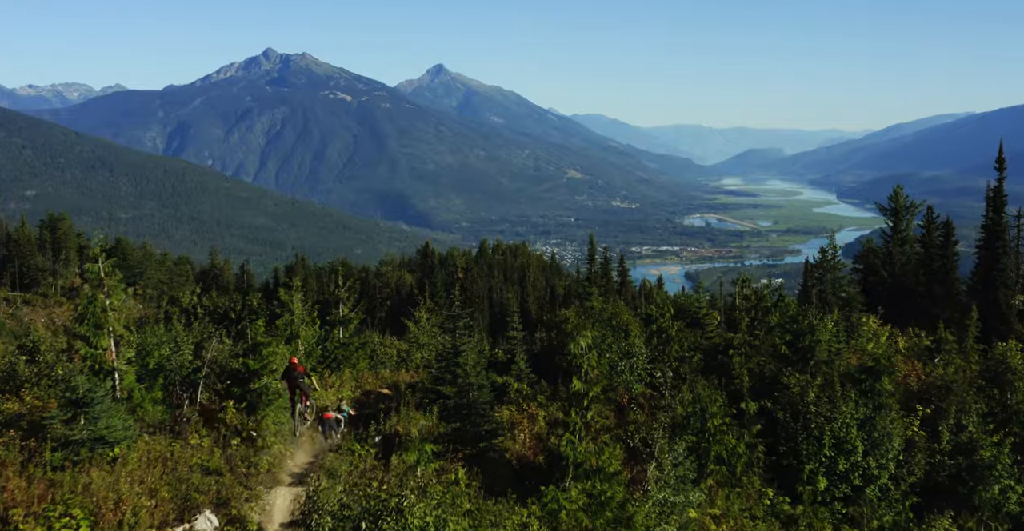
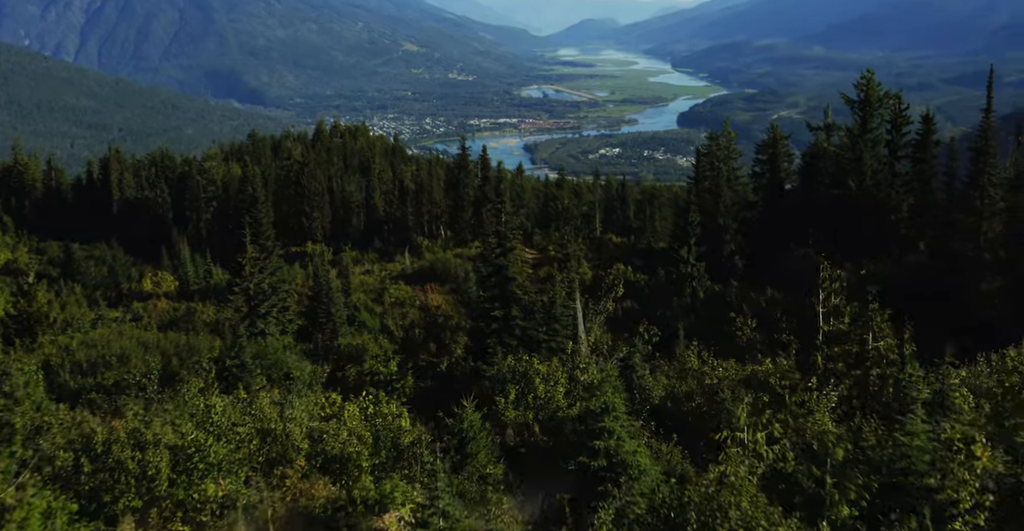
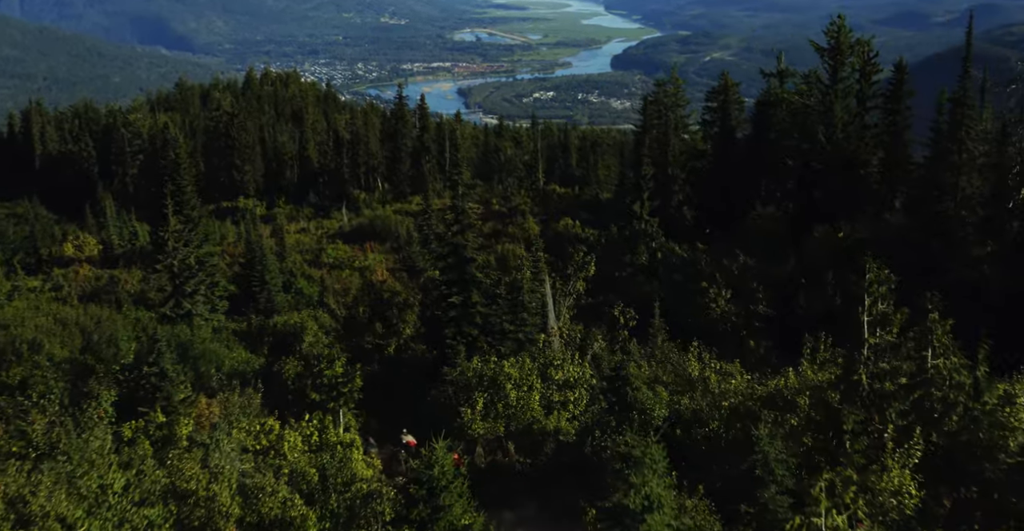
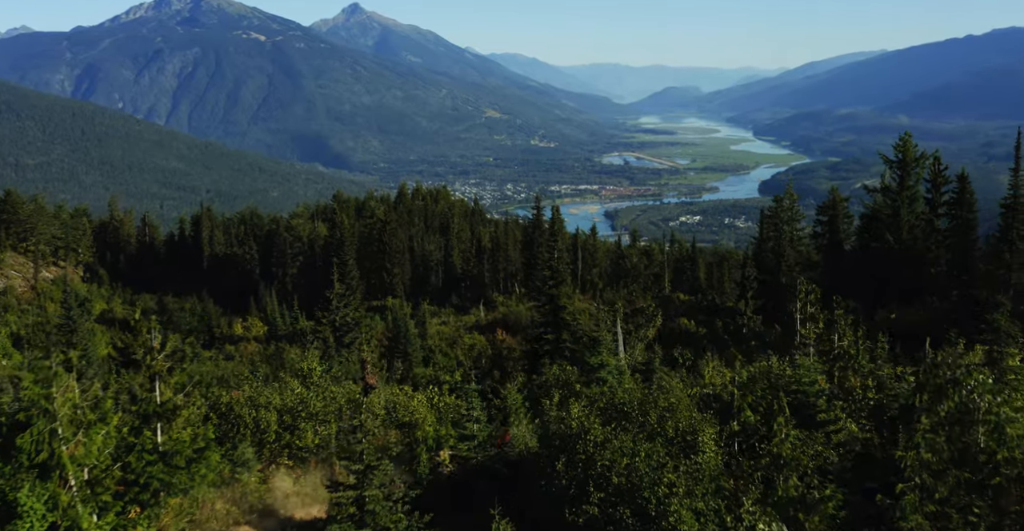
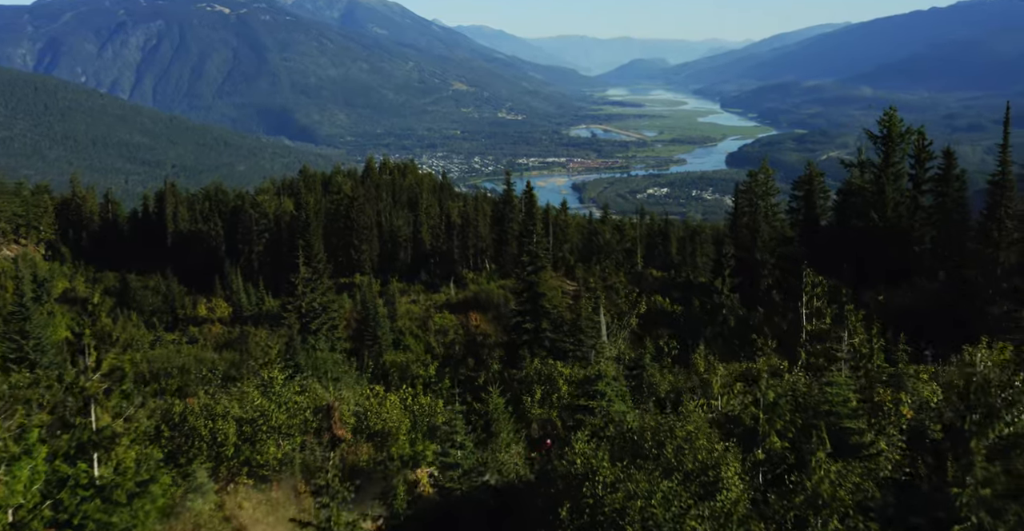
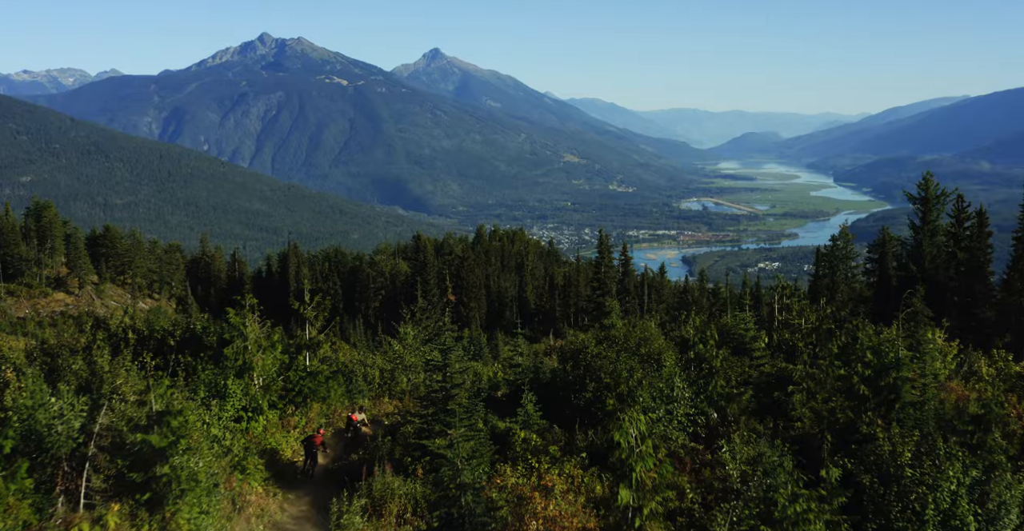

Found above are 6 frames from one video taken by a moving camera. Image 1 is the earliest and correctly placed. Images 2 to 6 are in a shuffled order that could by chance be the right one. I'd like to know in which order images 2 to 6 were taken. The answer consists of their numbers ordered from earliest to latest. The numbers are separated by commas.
6, 4, 5, 2, 3
